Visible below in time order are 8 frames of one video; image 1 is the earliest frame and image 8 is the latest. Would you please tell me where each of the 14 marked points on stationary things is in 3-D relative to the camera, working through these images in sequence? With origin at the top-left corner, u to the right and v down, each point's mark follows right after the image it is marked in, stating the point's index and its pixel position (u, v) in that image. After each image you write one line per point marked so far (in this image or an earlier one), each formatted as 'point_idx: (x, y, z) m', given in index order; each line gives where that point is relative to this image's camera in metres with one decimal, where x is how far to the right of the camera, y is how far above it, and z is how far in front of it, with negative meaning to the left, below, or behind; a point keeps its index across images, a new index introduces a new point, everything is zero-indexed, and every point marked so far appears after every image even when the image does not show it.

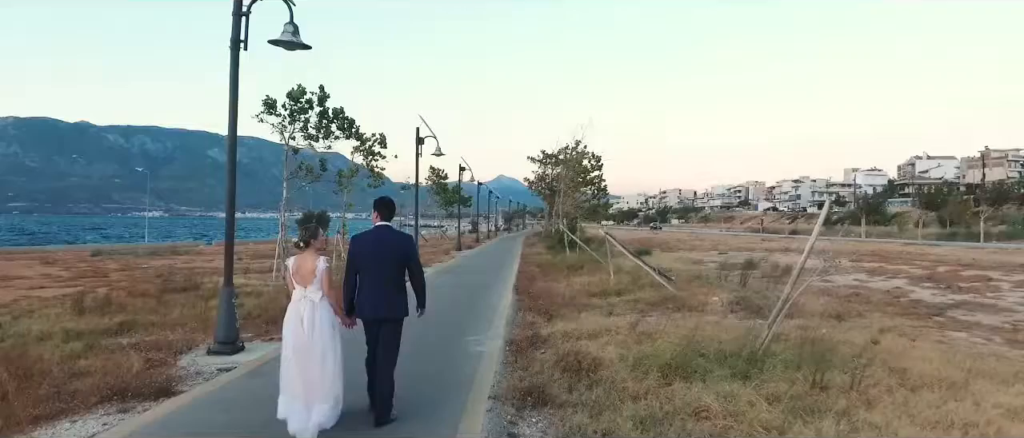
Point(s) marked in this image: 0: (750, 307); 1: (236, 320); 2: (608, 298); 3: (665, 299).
0: (+4.4, -1.6, +14.4) m
1: (-3.3, -1.2, +9.2) m
2: (+2.0, -1.6, +16.0) m
3: (+3.1, -1.6, +15.6) m
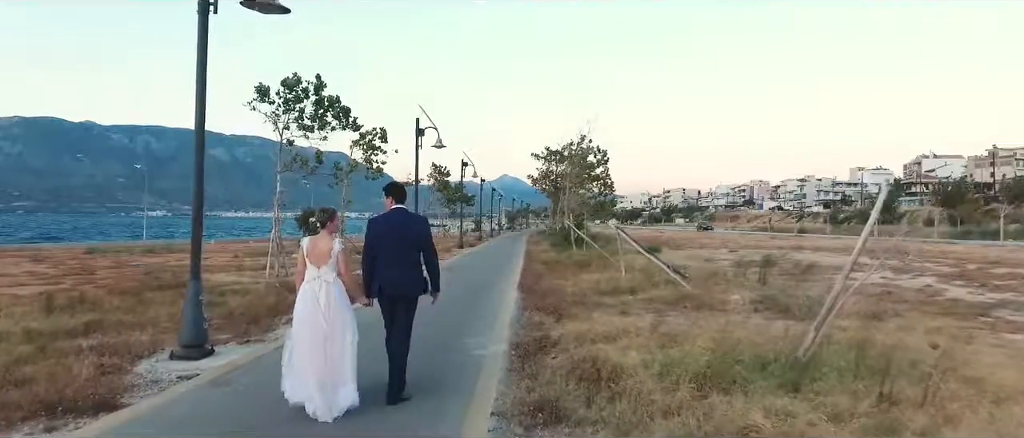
0: (+4.5, -1.5, +13.3) m
1: (-3.2, -1.1, +8.1) m
2: (+2.1, -1.5, +14.9) m
3: (+3.2, -1.5, +14.4) m
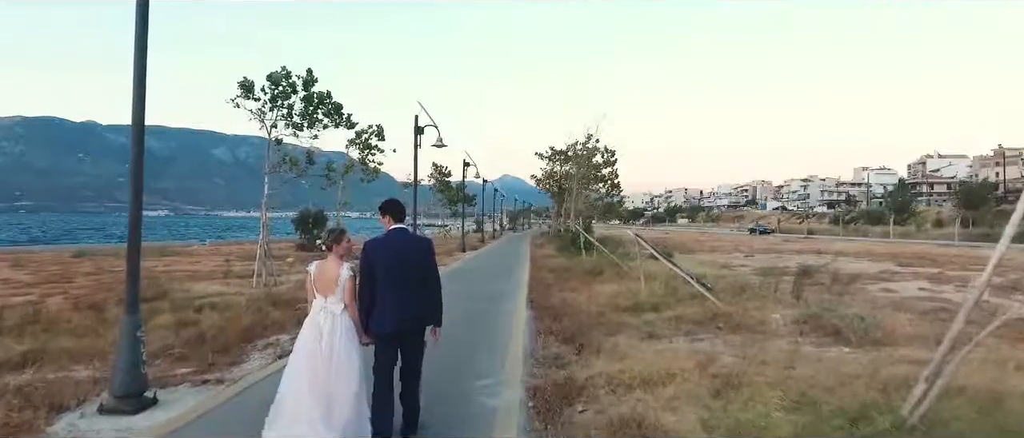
0: (+4.7, -1.6, +11.6) m
1: (-3.1, -1.2, +6.5) m
2: (+2.2, -1.6, +13.2) m
3: (+3.3, -1.6, +12.8) m
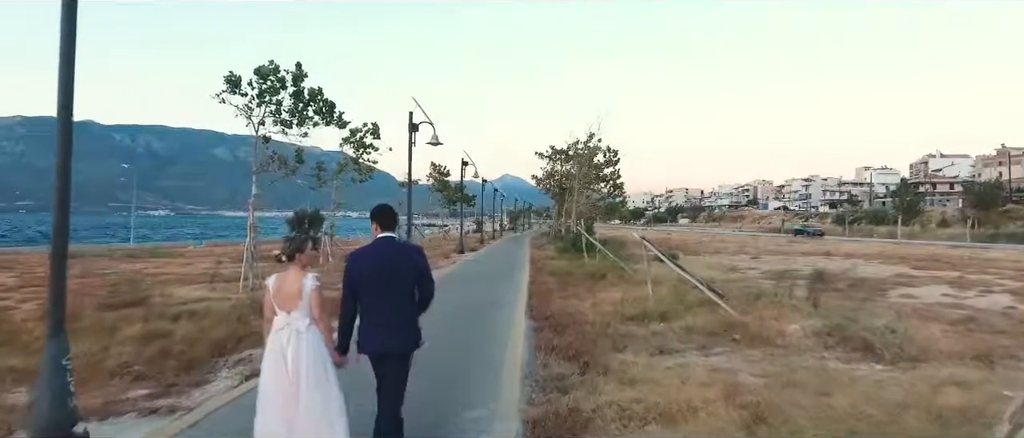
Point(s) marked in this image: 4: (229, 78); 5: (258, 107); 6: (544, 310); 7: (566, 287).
0: (+4.6, -1.6, +10.7) m
1: (-3.1, -1.2, +5.5) m
2: (+2.2, -1.6, +12.2) m
3: (+3.3, -1.6, +11.8) m
4: (-6.8, +3.4, +18.7) m
5: (-6.2, +2.8, +19.1) m
6: (+0.6, -1.6, +13.9) m
7: (+1.2, -1.6, +18.0) m
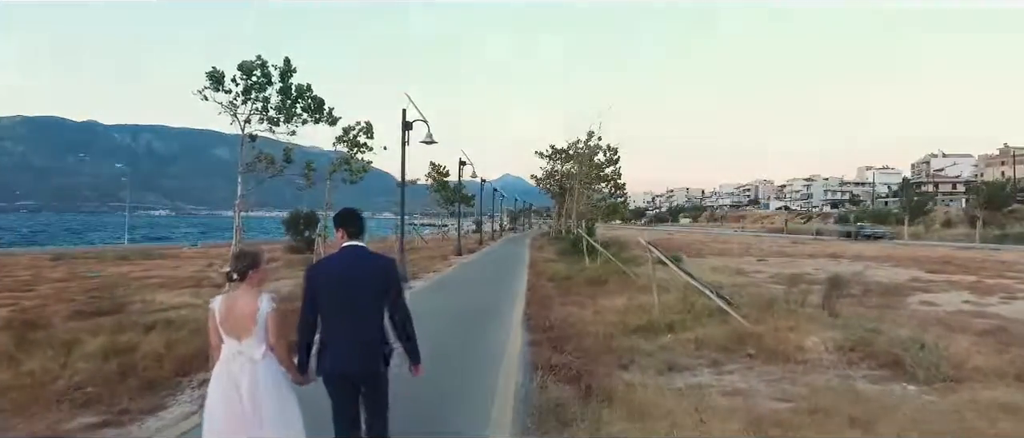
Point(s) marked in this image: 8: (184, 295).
0: (+4.6, -1.7, +9.8) m
1: (-3.2, -1.3, +4.6) m
2: (+2.1, -1.7, +11.3) m
3: (+3.2, -1.7, +10.9) m
4: (-6.9, +3.3, +17.8) m
5: (-6.3, +2.7, +18.2) m
6: (+0.5, -1.7, +13.0) m
7: (+1.2, -1.6, +17.1) m
8: (-8.3, -1.9, +19.7) m
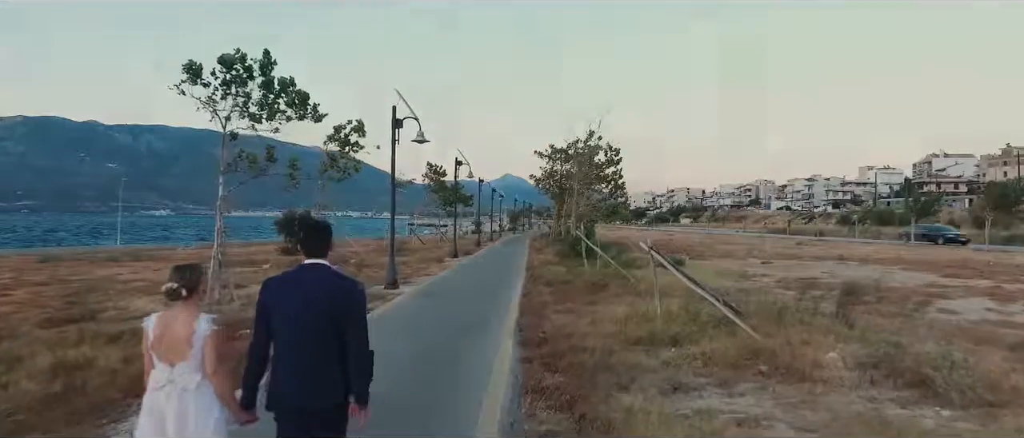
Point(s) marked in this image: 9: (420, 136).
0: (+4.4, -1.8, +8.8) m
1: (-3.3, -1.3, +3.7) m
2: (+2.0, -1.8, +10.4) m
3: (+3.1, -1.7, +10.0) m
4: (-7.0, +3.3, +16.9) m
5: (-6.4, +2.6, +17.3) m
6: (+0.4, -1.7, +12.1) m
7: (+1.0, -1.7, +16.2) m
8: (-8.4, -2.0, +18.8) m
9: (-2.3, +2.1, +19.6) m
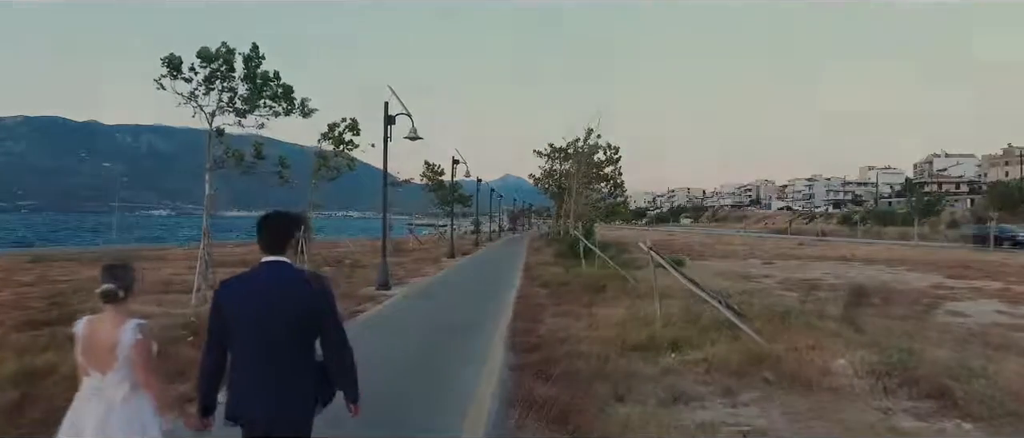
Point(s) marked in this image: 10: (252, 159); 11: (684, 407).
0: (+4.3, -1.7, +8.3) m
1: (-3.4, -1.3, +3.2) m
2: (+1.9, -1.7, +9.9) m
3: (+3.0, -1.7, +9.4) m
4: (-7.1, +3.3, +16.3) m
5: (-6.5, +2.7, +16.7) m
6: (+0.2, -1.7, +11.5) m
7: (+0.9, -1.7, +15.6) m
8: (-8.5, -1.9, +18.2) m
9: (-2.4, +2.1, +19.1) m
10: (-6.2, +1.4, +18.8) m
11: (+1.7, -1.8, +7.5) m
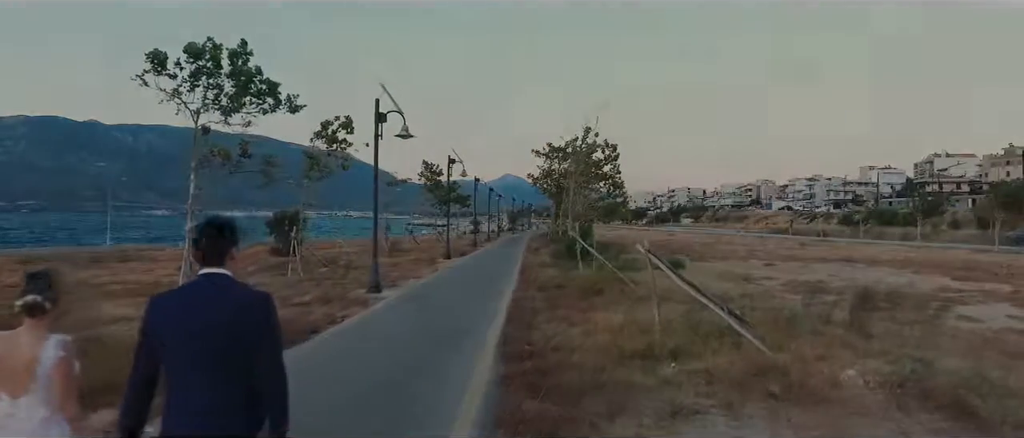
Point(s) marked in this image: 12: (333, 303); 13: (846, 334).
0: (+4.2, -1.8, +7.7) m
1: (-3.6, -1.3, +2.6) m
2: (+1.8, -1.8, +9.3) m
3: (+2.8, -1.7, +8.9) m
4: (-7.2, +3.3, +15.8) m
5: (-6.6, +2.7, +16.2) m
6: (+0.1, -1.7, +11.0) m
7: (+0.8, -1.7, +15.1) m
8: (-8.6, -2.0, +17.7) m
9: (-2.6, +2.1, +18.6) m
10: (-6.4, +1.4, +18.3) m
11: (+1.5, -1.8, +7.0) m
12: (-3.8, -1.8, +16.7) m
13: (+4.8, -1.6, +11.2) m
